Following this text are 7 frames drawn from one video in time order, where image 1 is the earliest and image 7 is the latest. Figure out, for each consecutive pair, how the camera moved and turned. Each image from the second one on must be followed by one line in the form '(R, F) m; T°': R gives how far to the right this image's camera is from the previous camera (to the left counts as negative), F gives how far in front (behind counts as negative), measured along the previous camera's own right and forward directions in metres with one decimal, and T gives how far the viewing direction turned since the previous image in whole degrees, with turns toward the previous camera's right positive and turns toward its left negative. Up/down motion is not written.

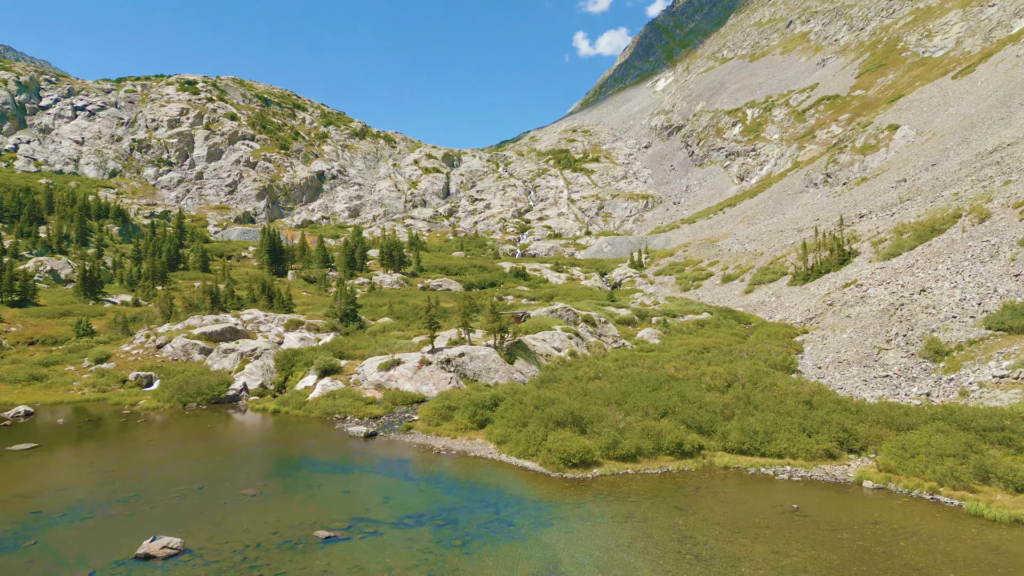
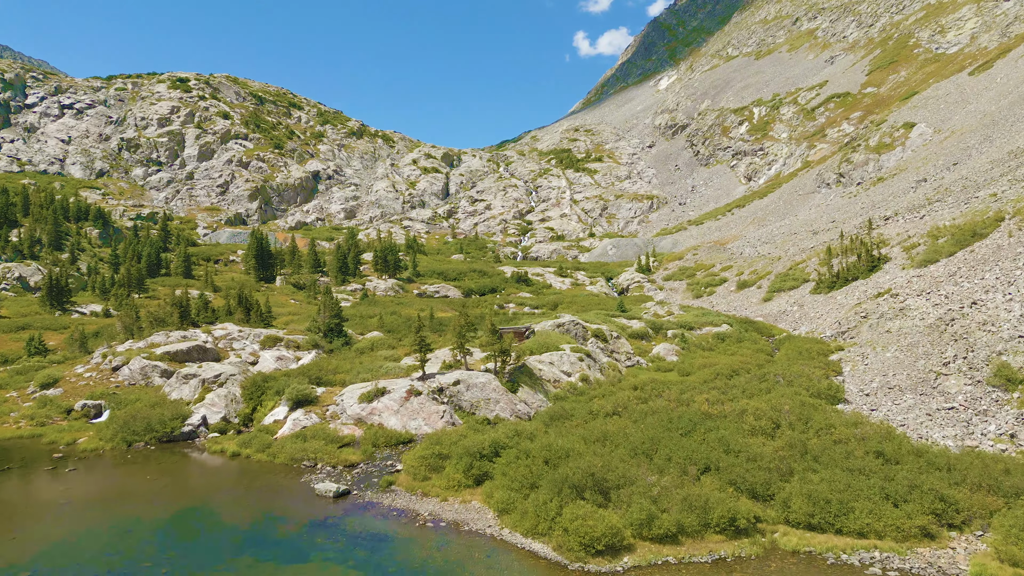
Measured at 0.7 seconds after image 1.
(-0.1, +5.6) m; 0°
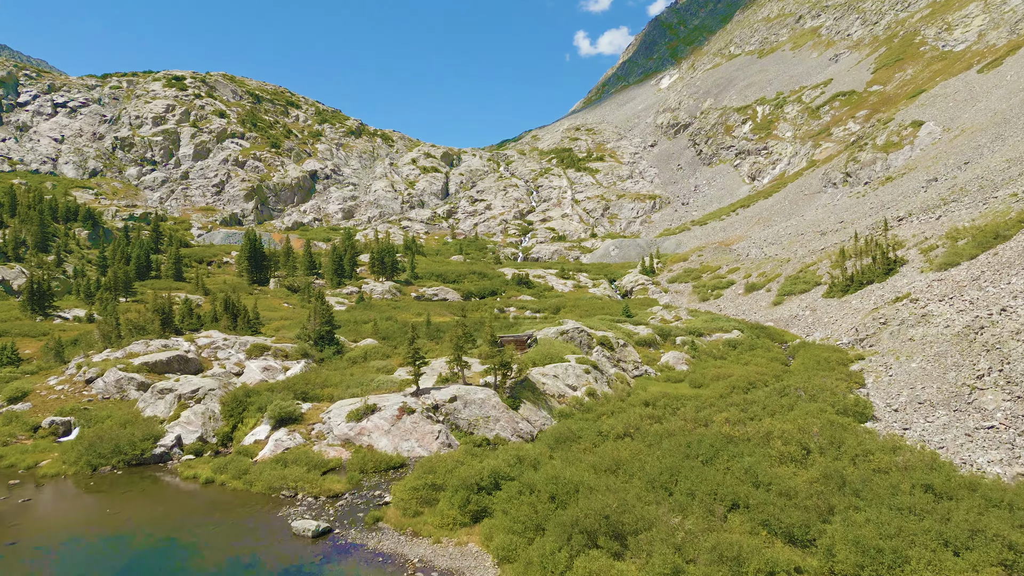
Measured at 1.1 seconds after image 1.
(0.0, +2.8) m; 0°
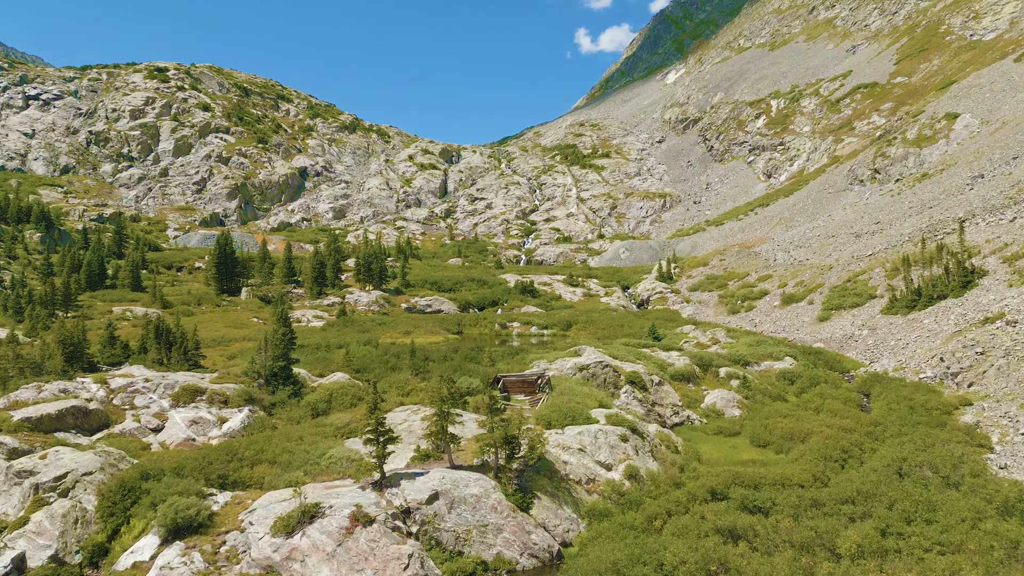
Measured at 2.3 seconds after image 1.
(-0.2, +10.6) m; 0°
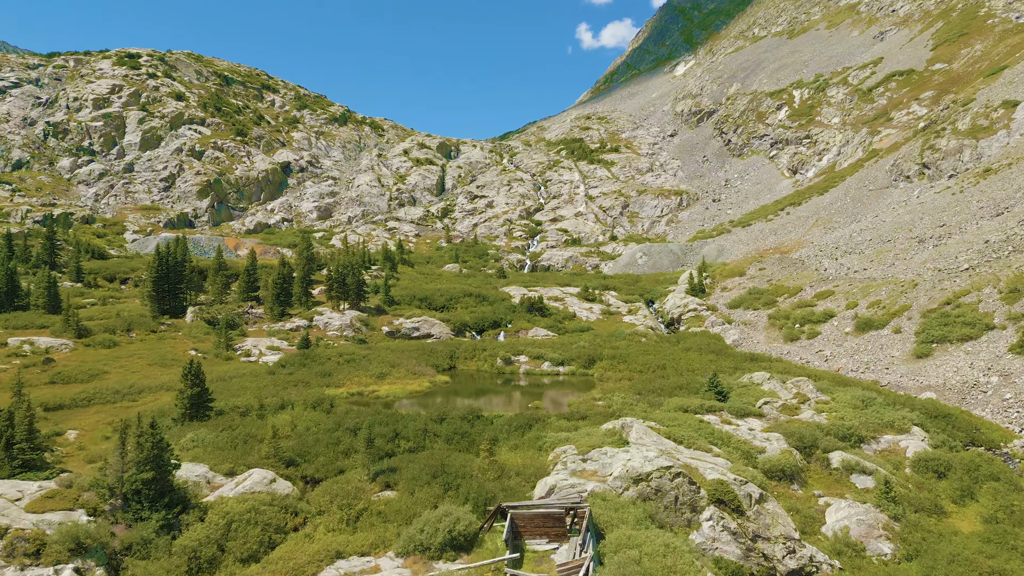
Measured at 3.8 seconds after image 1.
(-0.4, +14.9) m; 0°
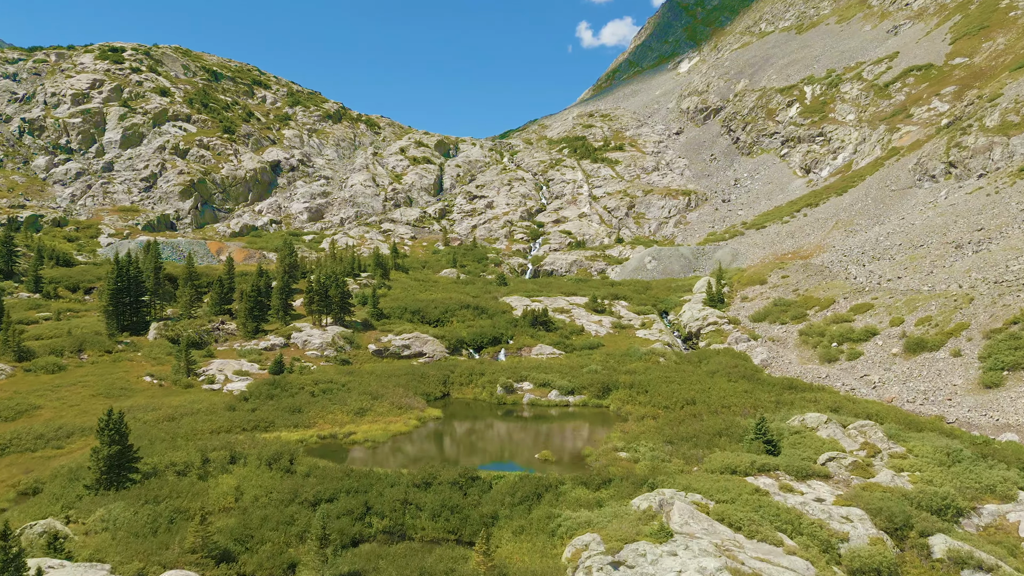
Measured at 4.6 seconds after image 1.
(-0.1, +7.1) m; 0°
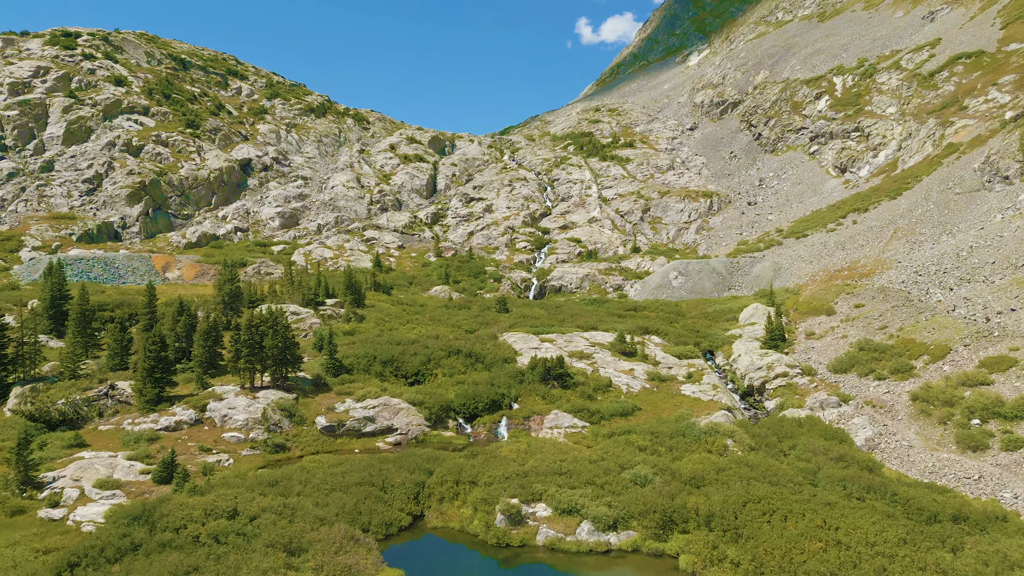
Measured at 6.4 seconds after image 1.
(-0.3, +17.0) m; 0°
